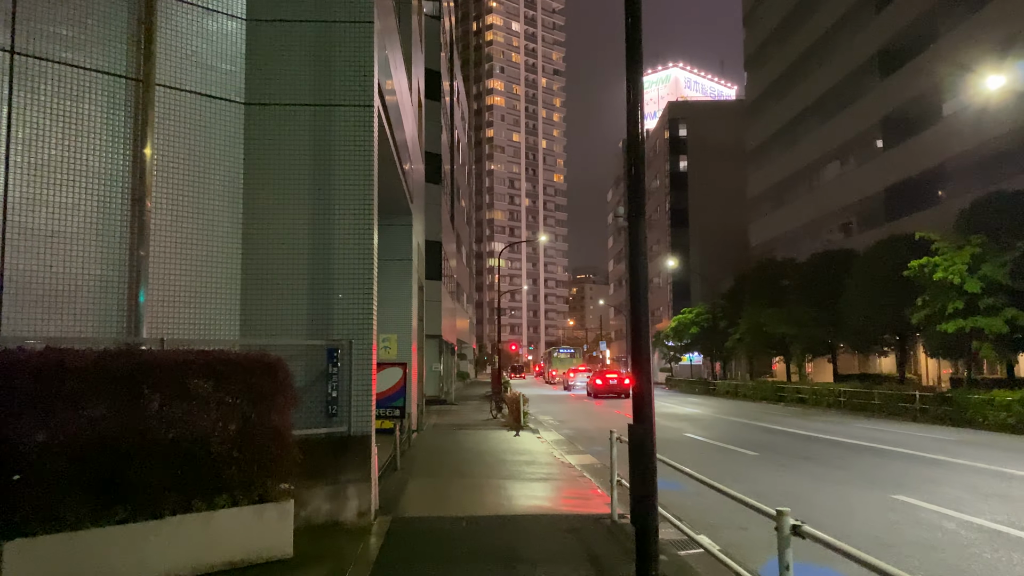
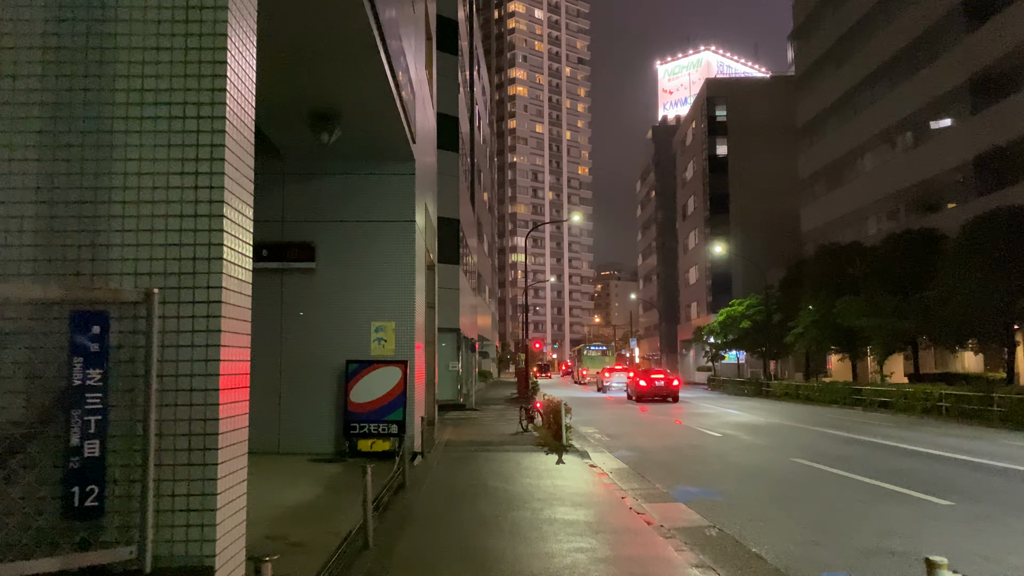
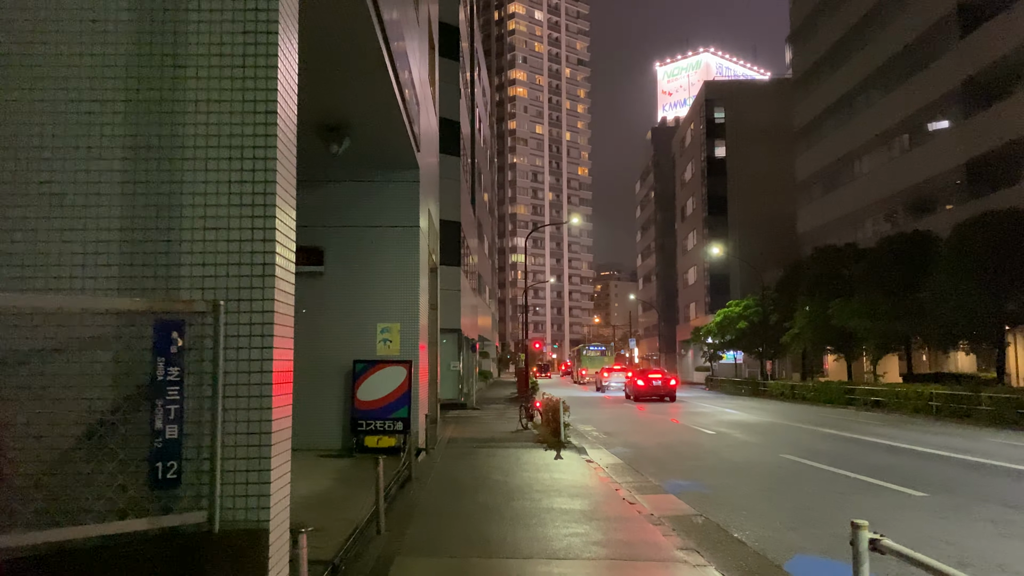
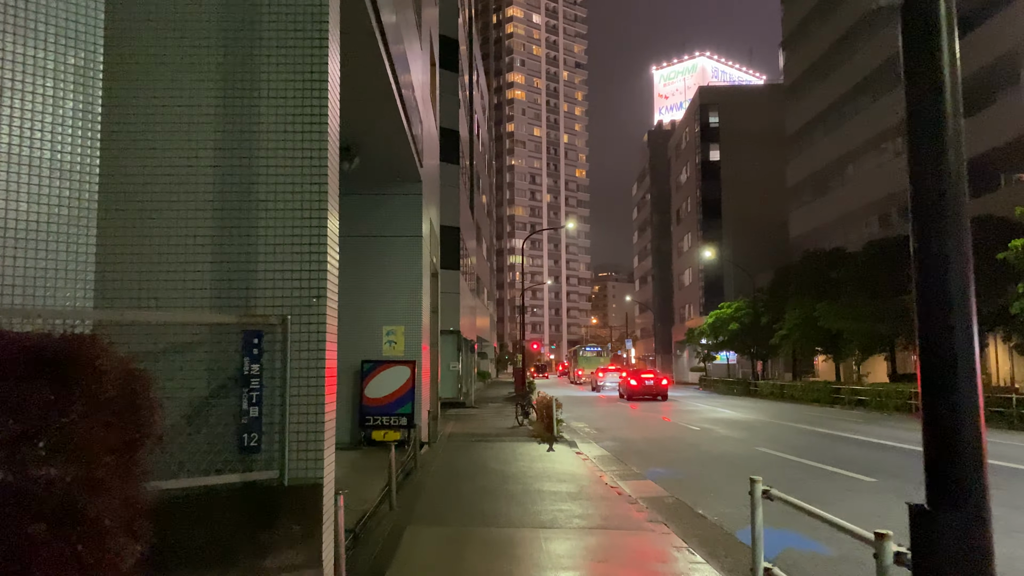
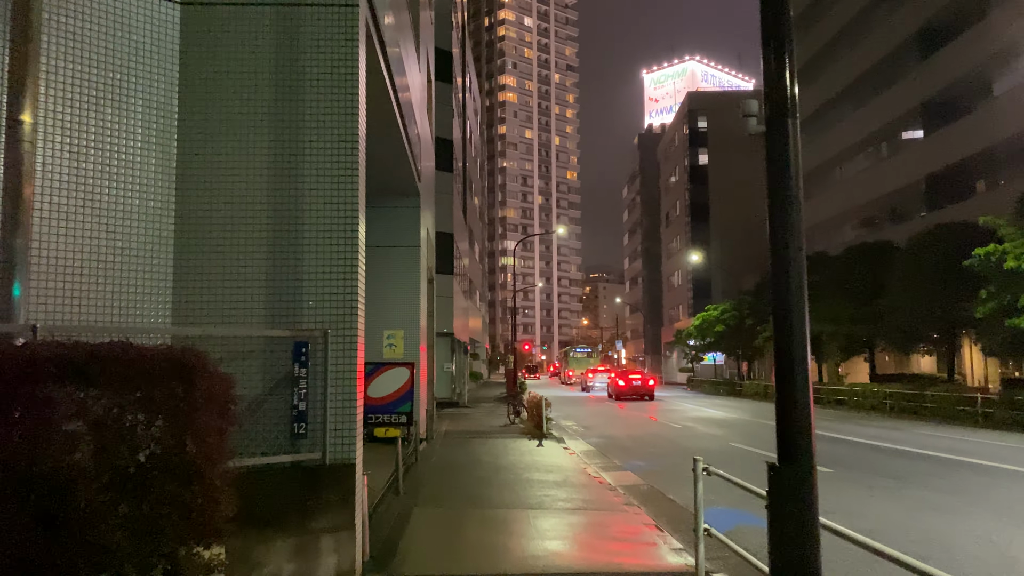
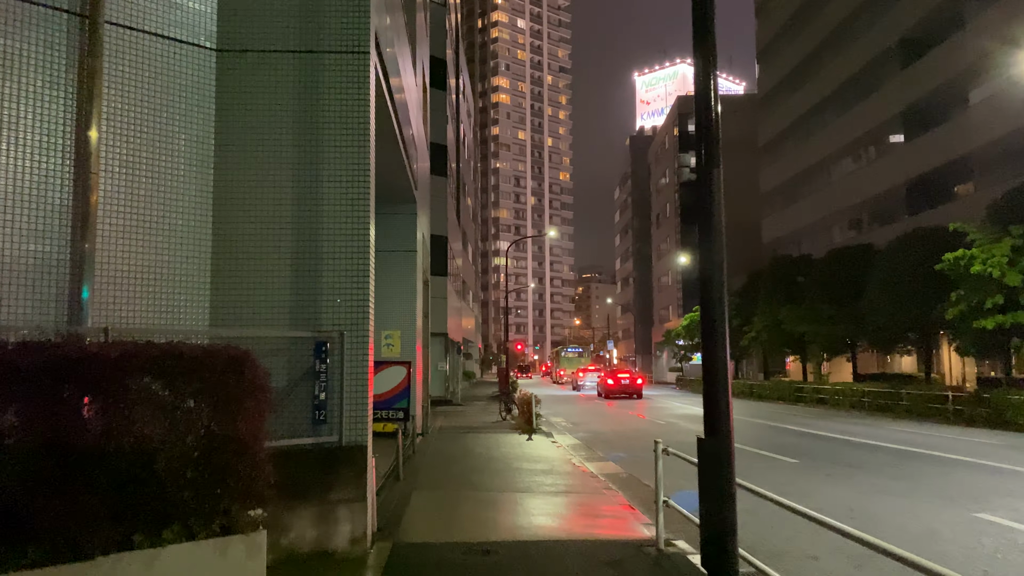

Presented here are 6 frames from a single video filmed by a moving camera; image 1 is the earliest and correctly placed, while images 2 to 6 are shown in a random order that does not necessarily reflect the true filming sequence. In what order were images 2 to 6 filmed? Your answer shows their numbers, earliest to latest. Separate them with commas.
6, 5, 4, 3, 2
